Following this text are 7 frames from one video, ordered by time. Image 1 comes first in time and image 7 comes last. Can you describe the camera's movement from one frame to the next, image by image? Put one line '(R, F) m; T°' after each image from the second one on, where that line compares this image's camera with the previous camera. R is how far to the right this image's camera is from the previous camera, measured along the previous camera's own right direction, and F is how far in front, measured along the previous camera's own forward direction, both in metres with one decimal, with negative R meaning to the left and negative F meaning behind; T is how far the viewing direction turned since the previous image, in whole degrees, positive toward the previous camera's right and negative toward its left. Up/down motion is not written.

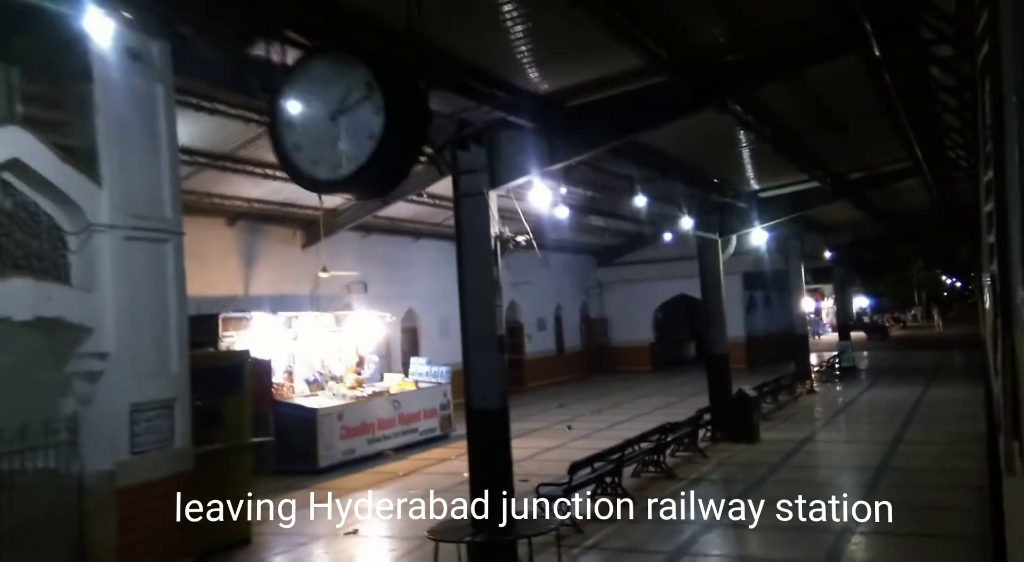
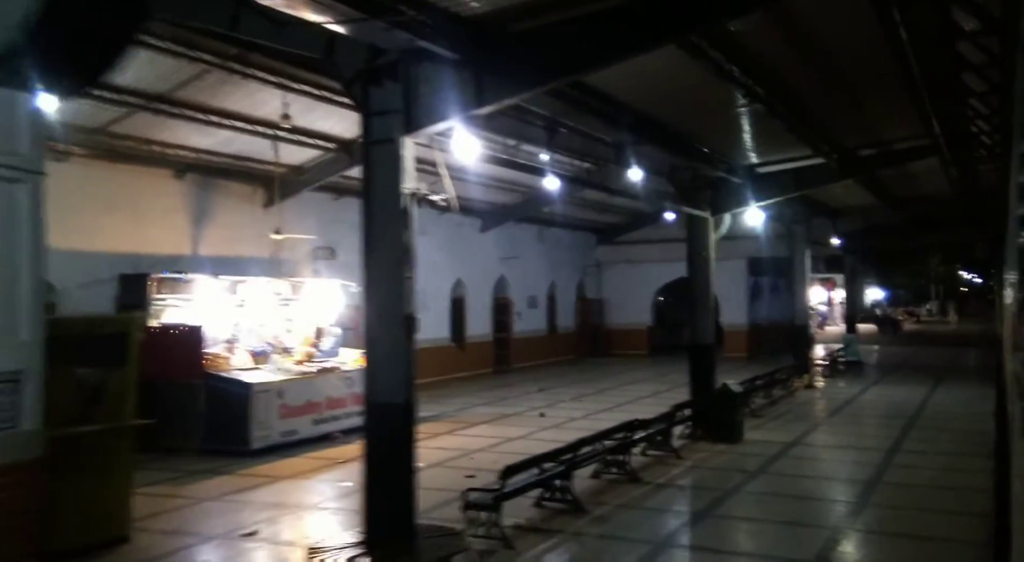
(+0.6, +1.2) m; -1°
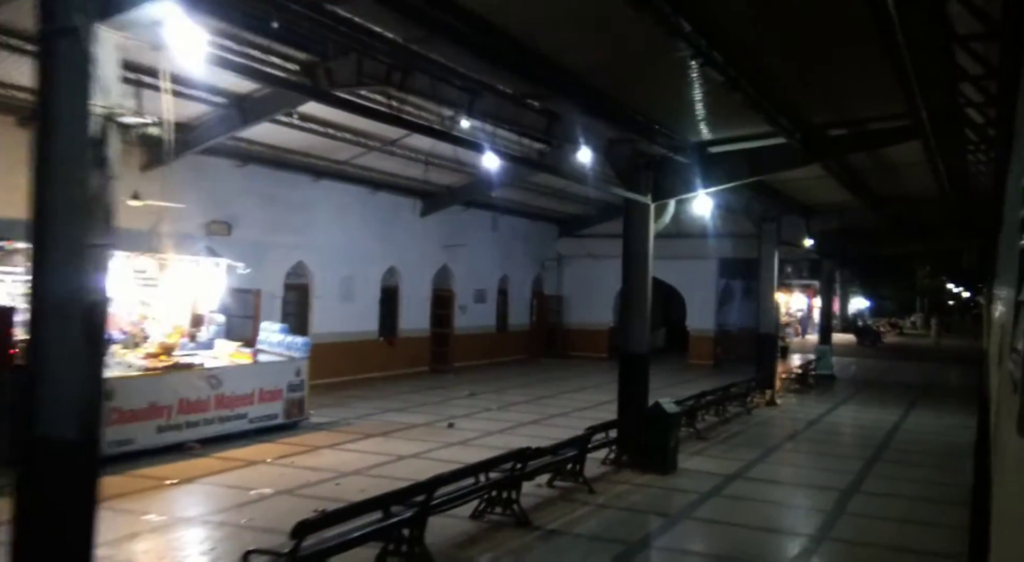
(+1.0, +2.0) m; +1°
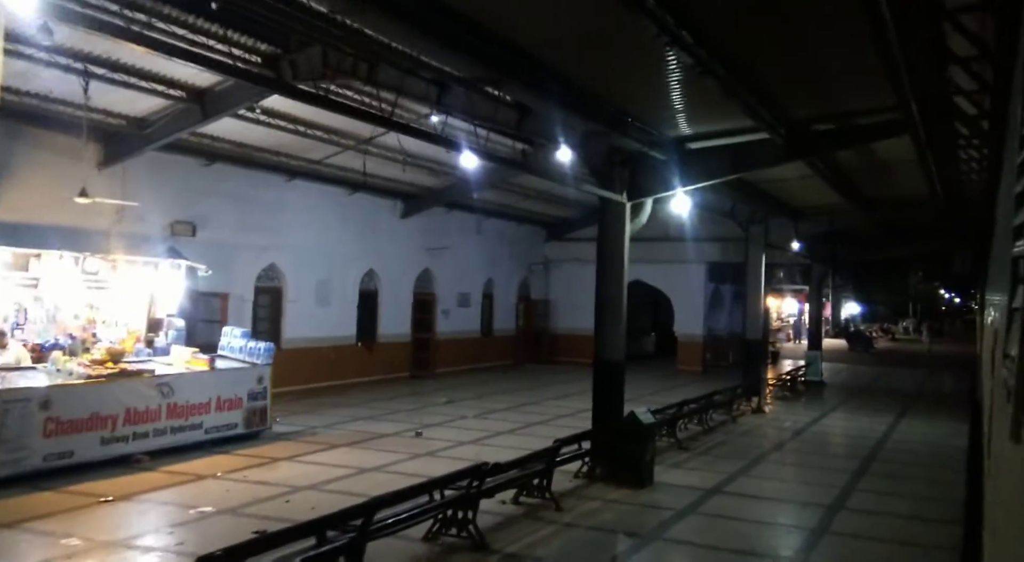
(+0.3, +0.5) m; 0°
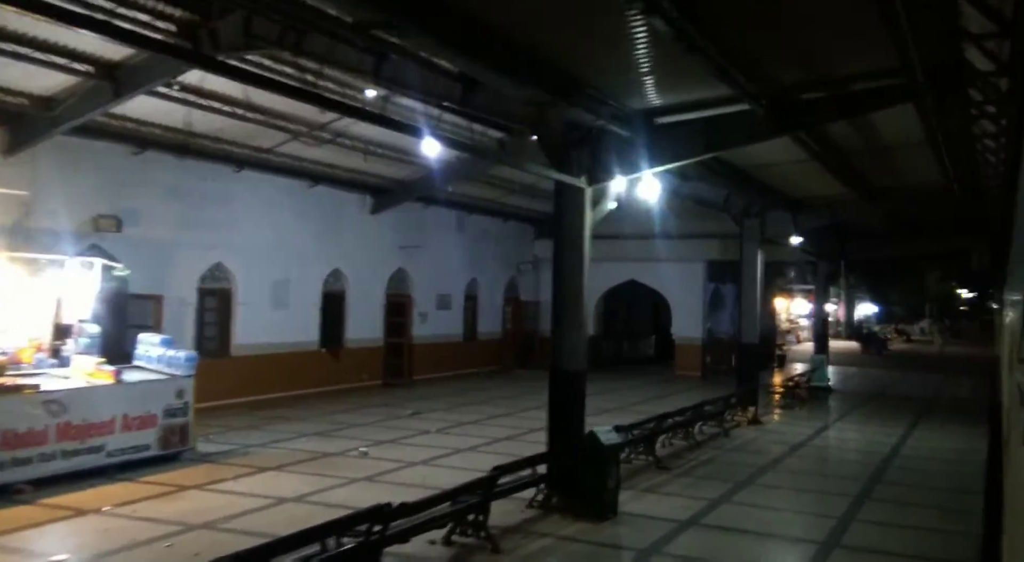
(+0.6, +1.4) m; -1°
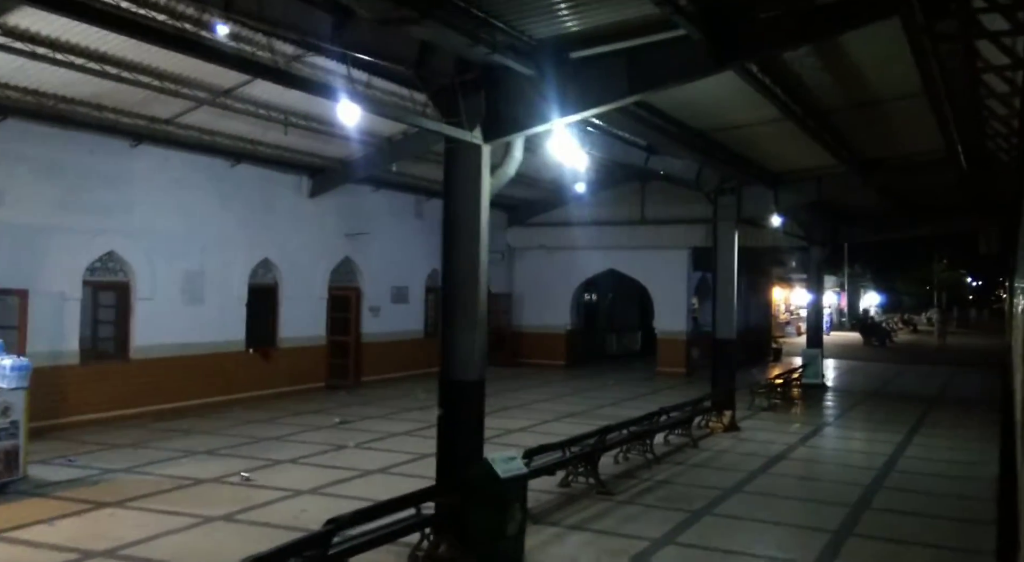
(+1.0, +1.9) m; -1°
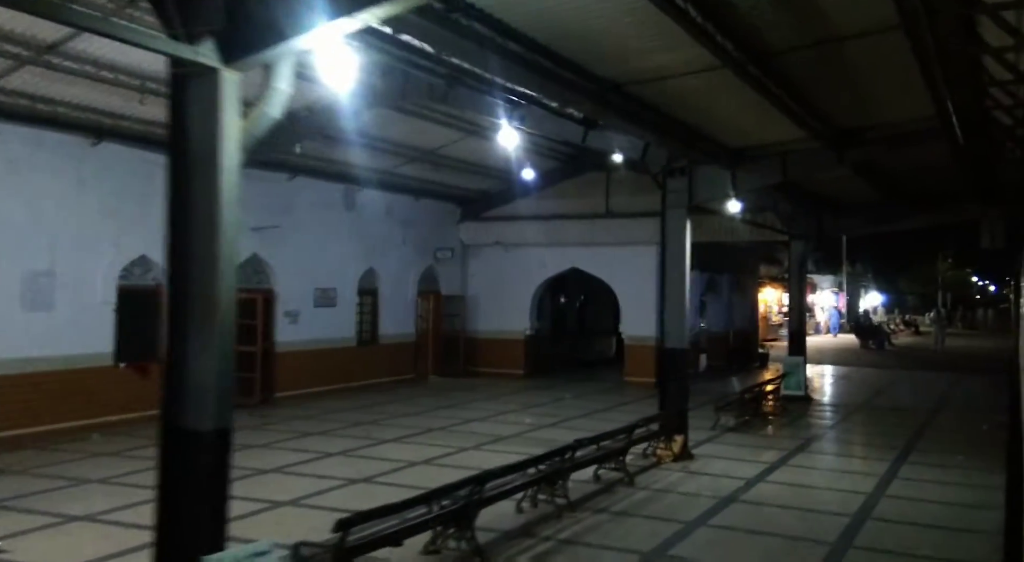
(+1.2, +2.3) m; 0°
